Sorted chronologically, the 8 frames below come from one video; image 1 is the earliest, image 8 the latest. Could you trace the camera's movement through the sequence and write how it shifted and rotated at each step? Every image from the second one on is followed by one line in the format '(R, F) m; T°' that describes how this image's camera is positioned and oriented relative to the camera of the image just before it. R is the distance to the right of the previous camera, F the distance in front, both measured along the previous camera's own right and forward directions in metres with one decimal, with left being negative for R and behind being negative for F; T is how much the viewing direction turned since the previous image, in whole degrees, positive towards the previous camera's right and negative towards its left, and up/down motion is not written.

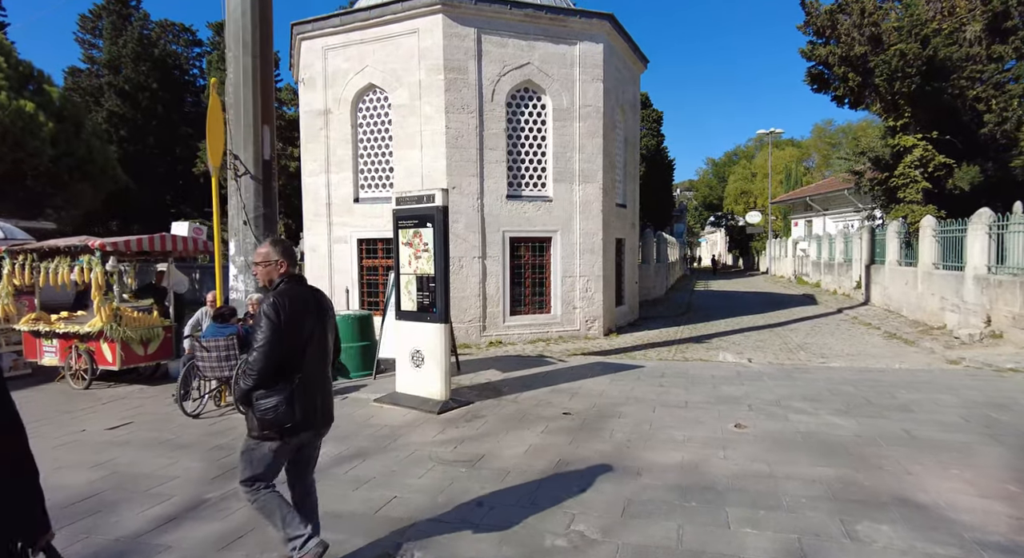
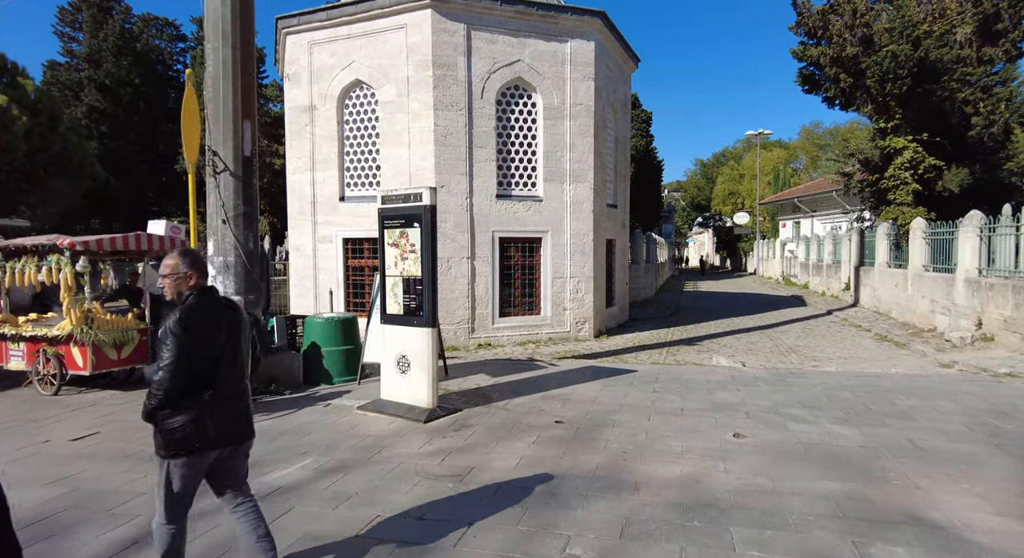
(0.0, +0.2) m; +1°
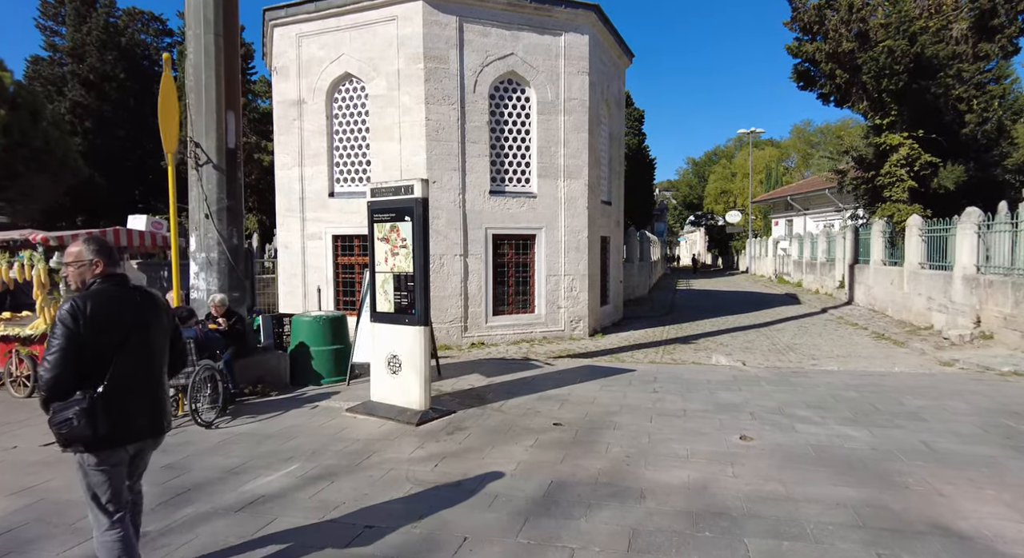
(0.0, +0.2) m; +1°
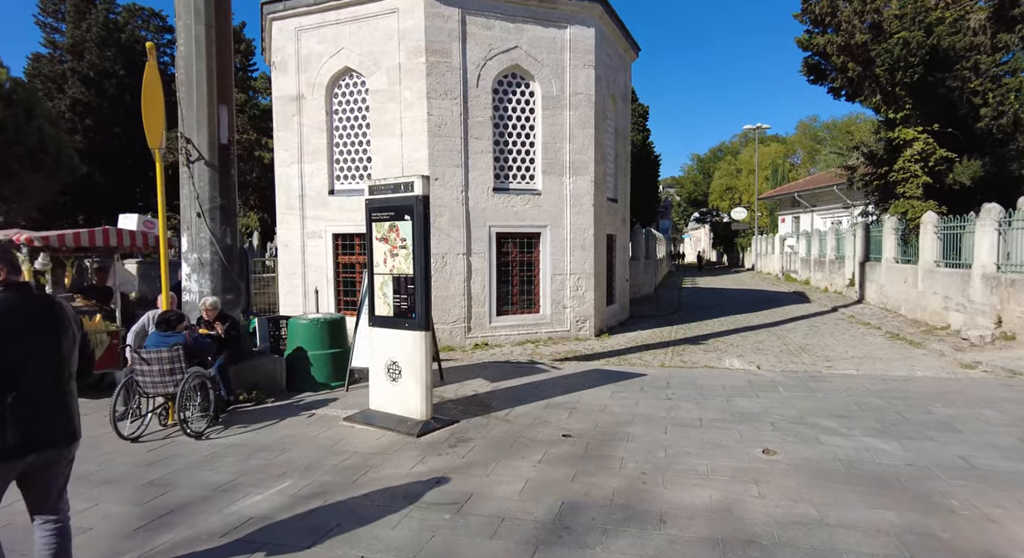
(0.0, +0.3) m; 0°
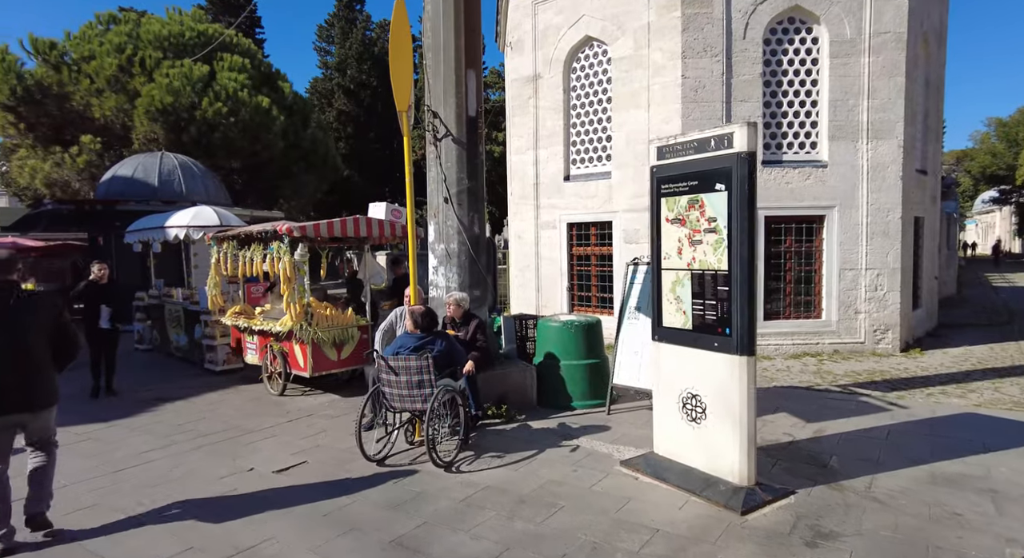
(-0.9, +1.5) m; -20°
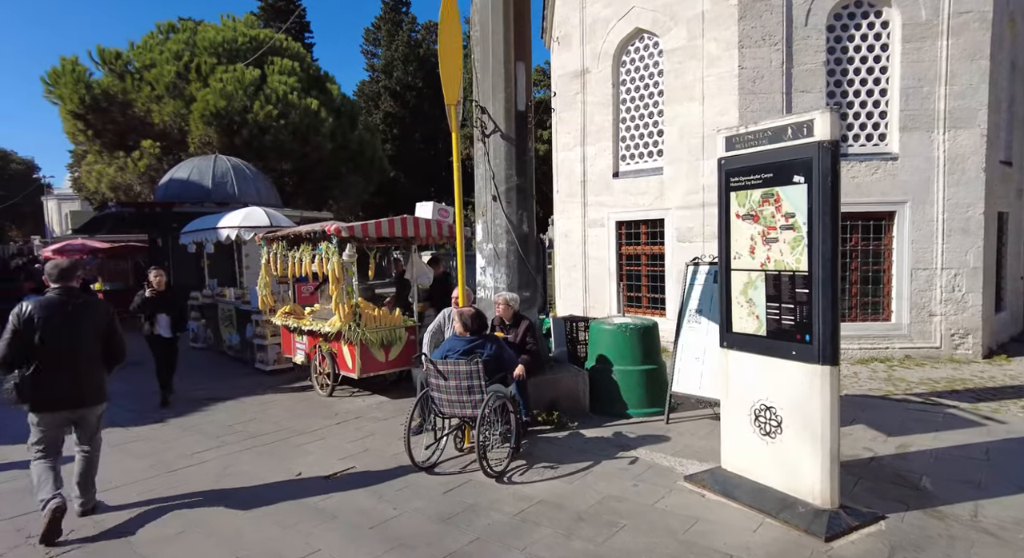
(-0.1, +0.2) m; -4°
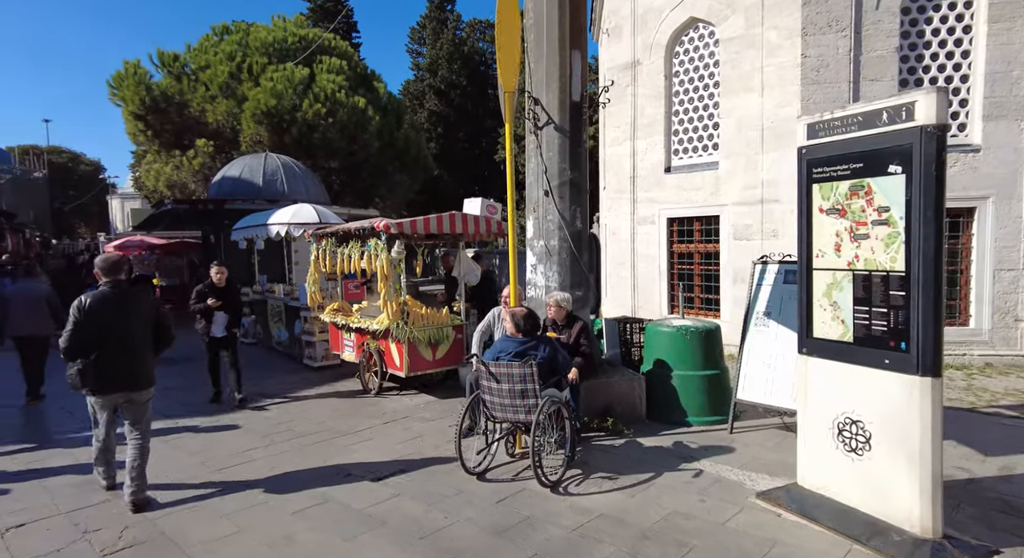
(-0.1, +0.2) m; -4°
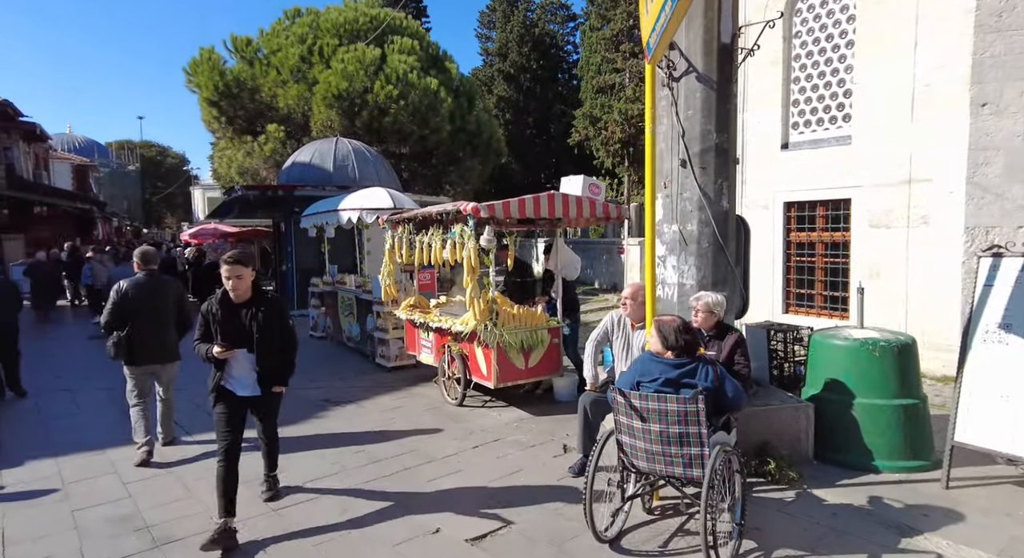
(-0.5, +1.2) m; -6°
